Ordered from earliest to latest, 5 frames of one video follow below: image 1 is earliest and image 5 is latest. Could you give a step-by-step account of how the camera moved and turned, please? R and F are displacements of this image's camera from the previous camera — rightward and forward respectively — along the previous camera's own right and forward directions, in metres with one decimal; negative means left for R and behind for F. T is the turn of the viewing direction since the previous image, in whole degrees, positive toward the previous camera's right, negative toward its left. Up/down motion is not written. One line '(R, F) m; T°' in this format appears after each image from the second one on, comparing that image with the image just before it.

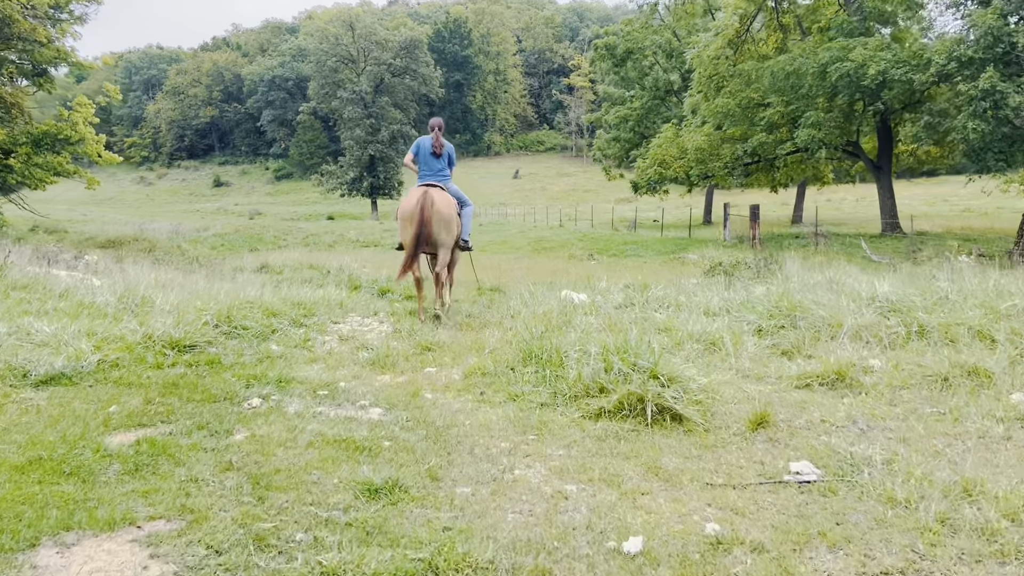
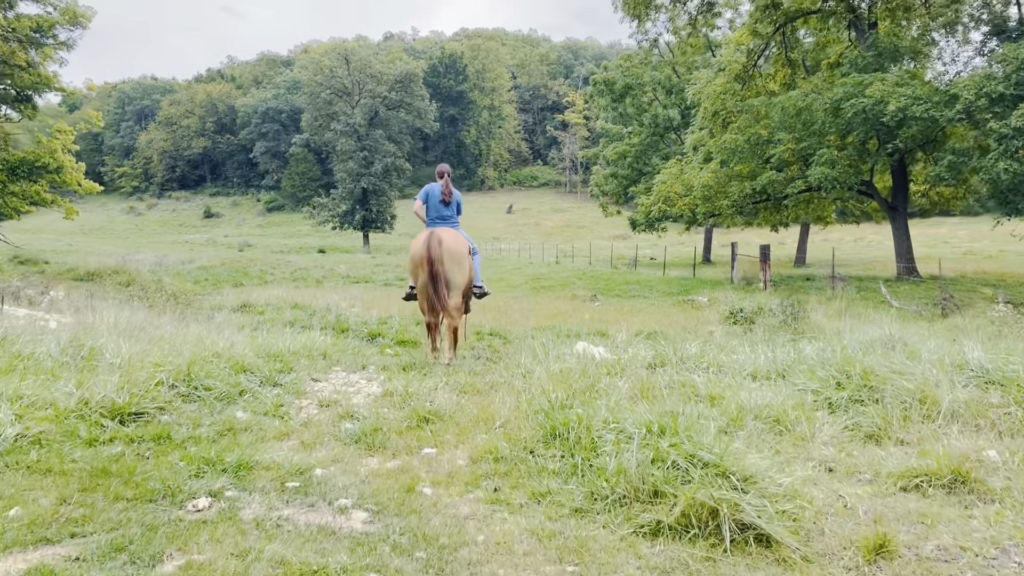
(-0.2, +1.1) m; +1°
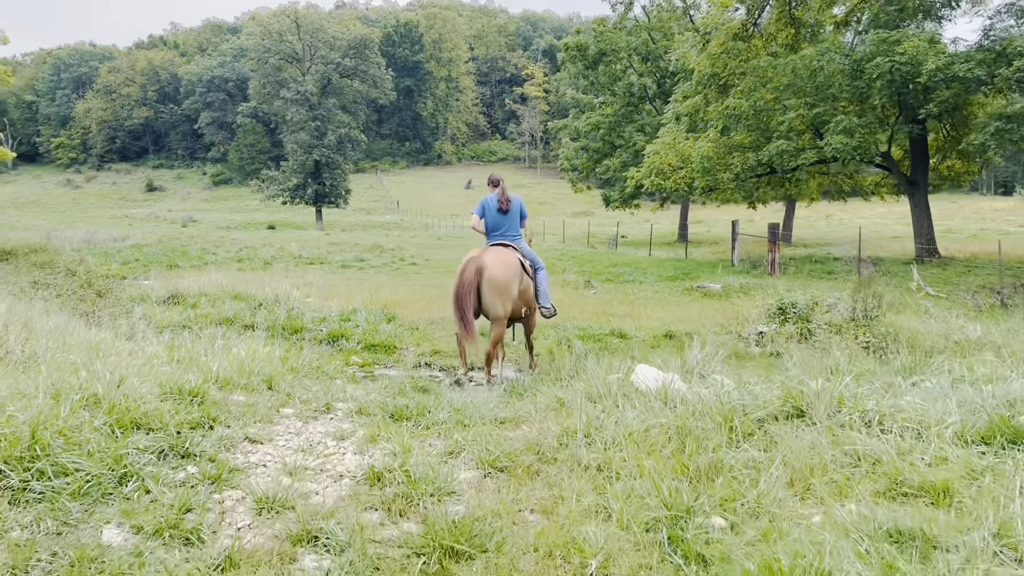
(-0.5, +2.4) m; +3°
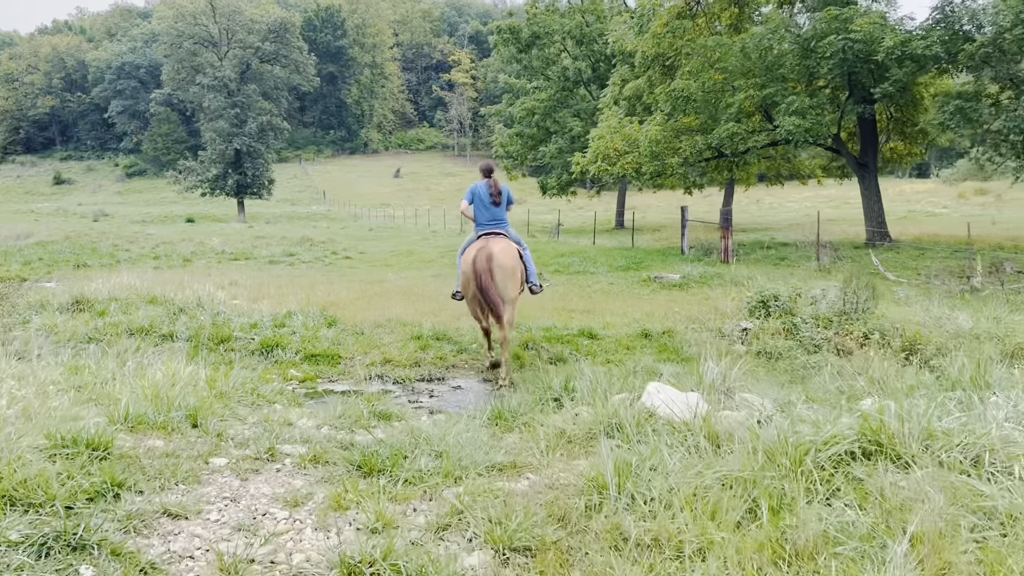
(-0.3, +1.0) m; +5°
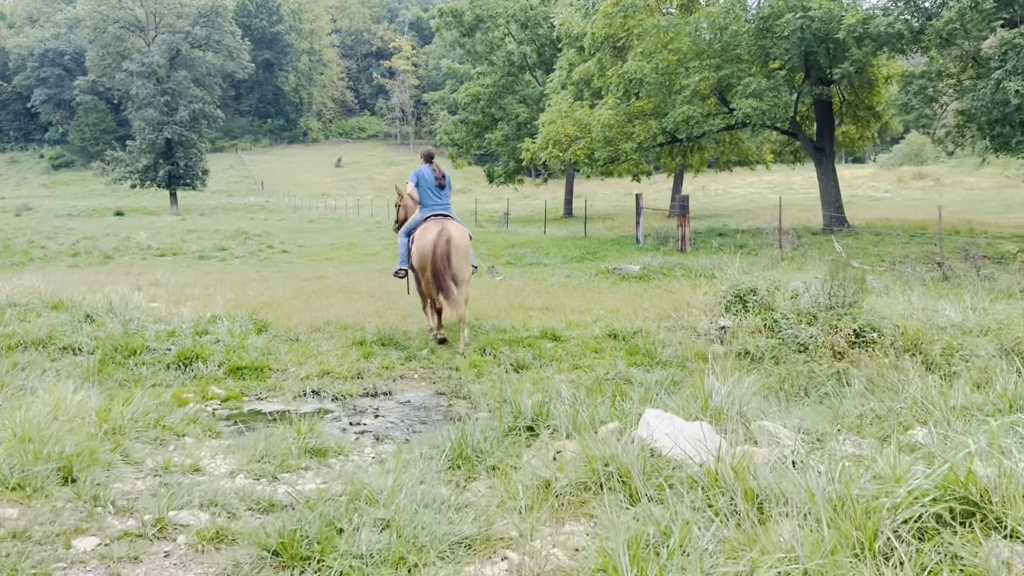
(-0.1, +0.9) m; +4°
